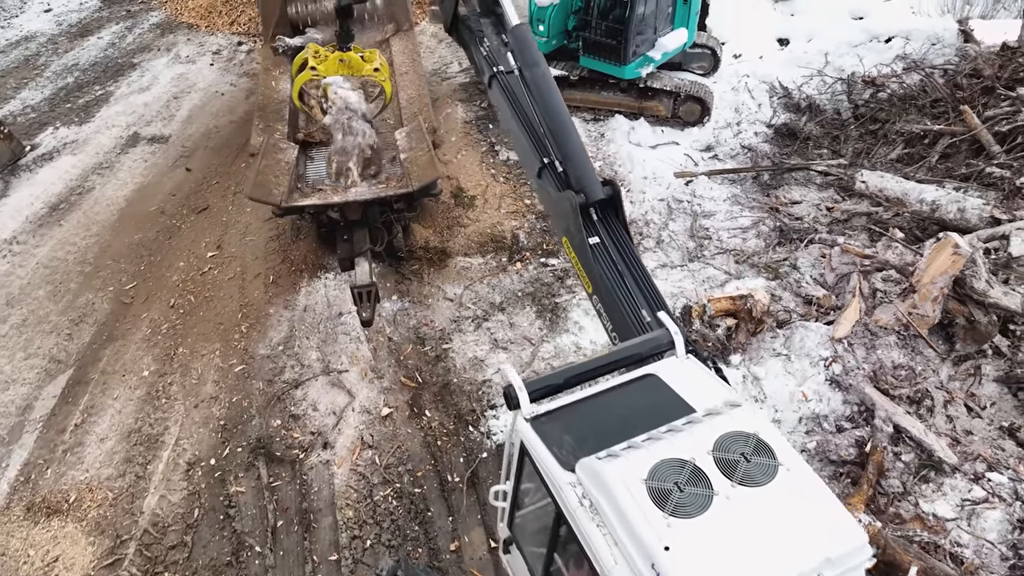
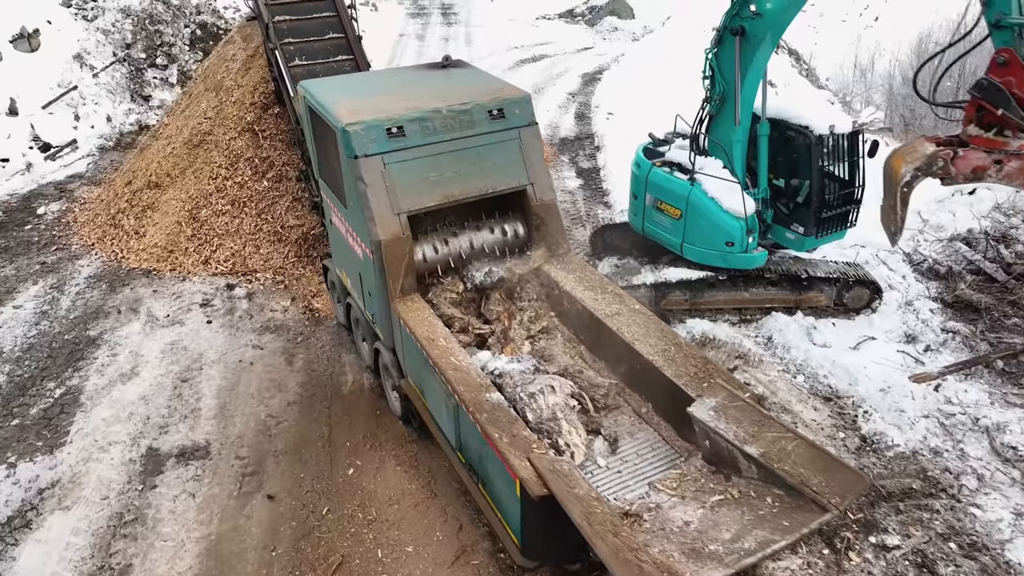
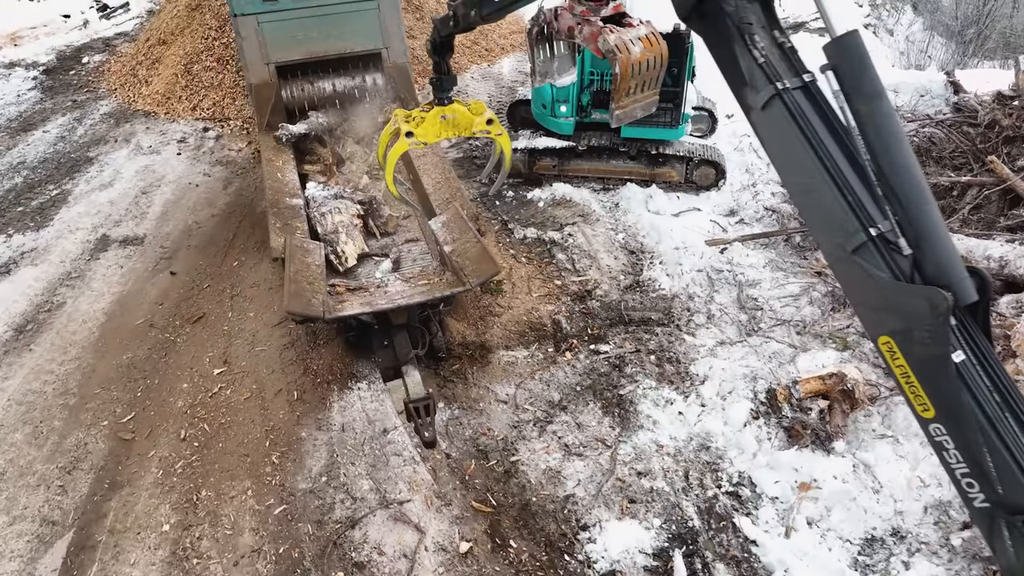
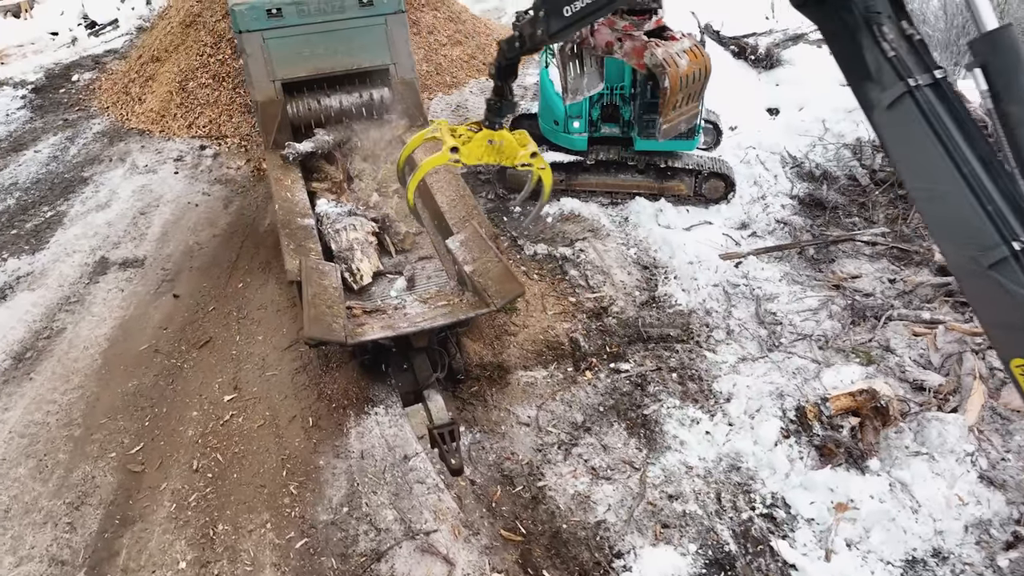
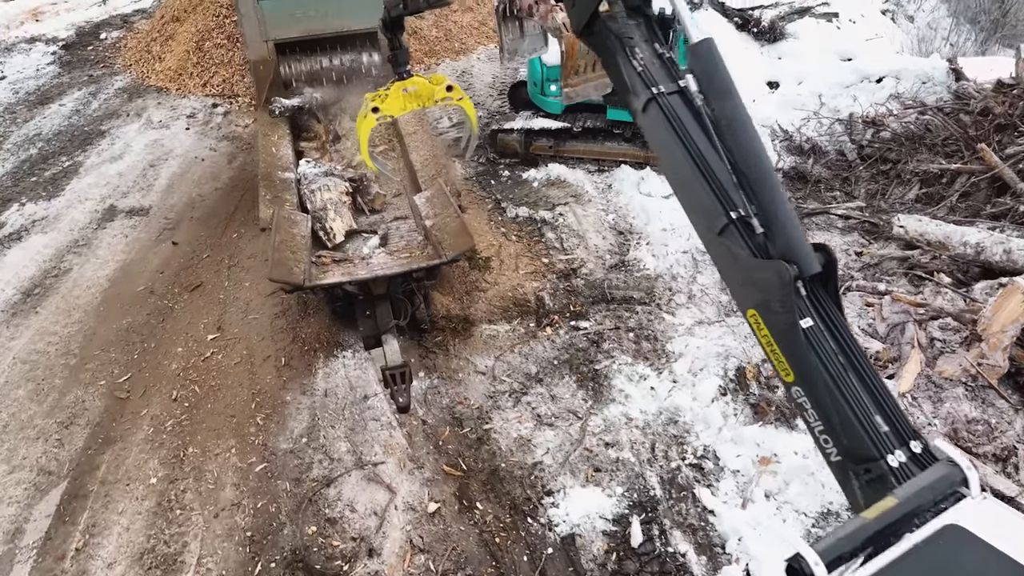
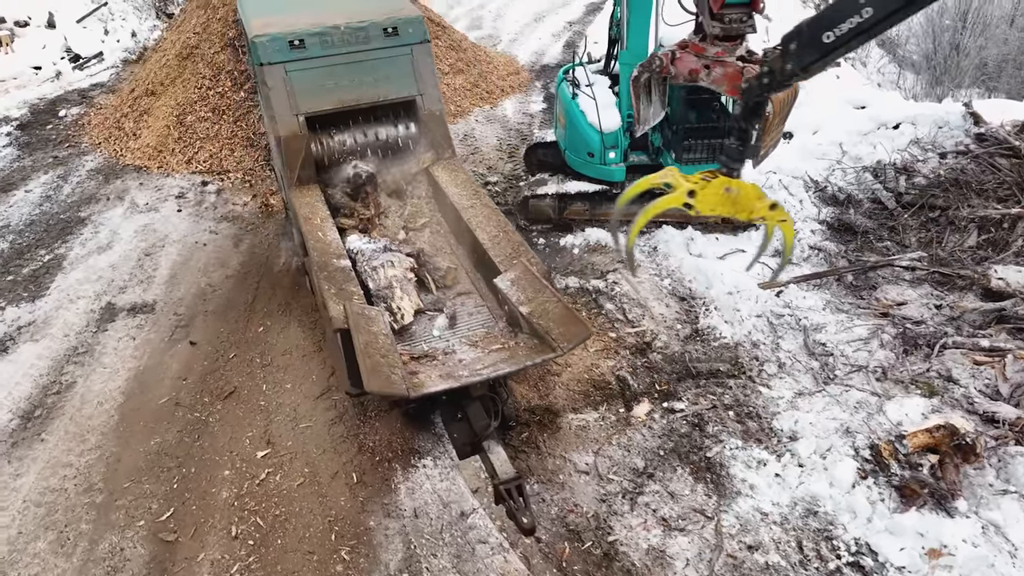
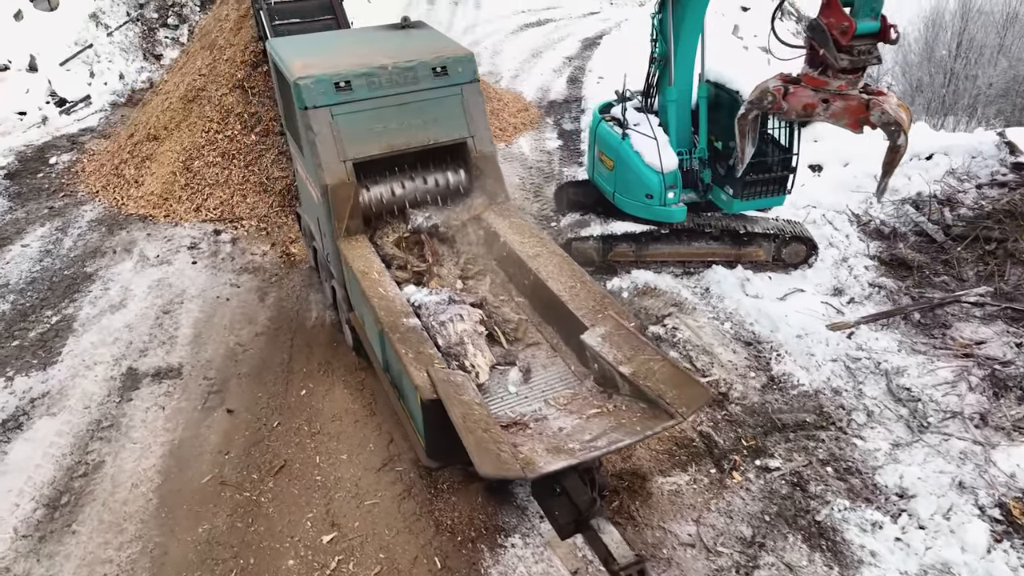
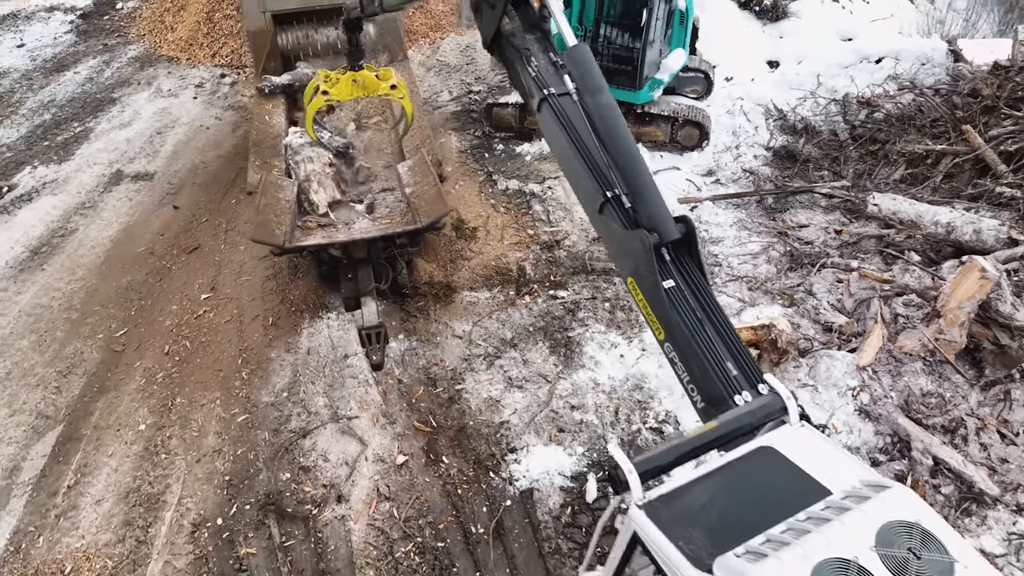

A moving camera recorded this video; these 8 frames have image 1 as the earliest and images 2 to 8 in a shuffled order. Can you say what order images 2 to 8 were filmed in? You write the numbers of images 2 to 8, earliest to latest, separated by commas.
8, 5, 3, 4, 6, 7, 2
